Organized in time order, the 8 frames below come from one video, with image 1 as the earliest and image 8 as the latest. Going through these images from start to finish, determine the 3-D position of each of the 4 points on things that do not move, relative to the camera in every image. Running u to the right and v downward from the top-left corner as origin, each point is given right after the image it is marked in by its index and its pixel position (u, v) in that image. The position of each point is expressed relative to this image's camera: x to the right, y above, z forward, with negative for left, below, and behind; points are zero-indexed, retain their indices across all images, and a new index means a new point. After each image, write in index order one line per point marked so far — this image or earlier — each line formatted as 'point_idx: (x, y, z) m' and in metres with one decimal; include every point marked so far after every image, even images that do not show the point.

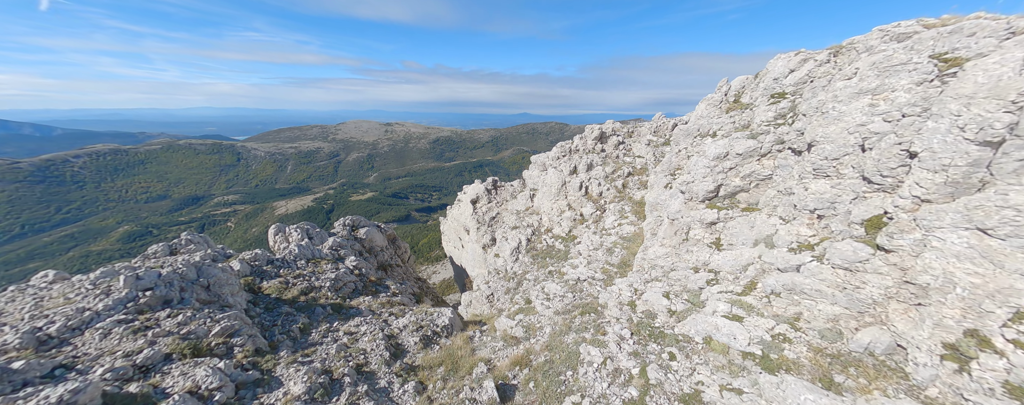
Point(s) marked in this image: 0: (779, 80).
0: (+13.8, +6.4, +19.0) m
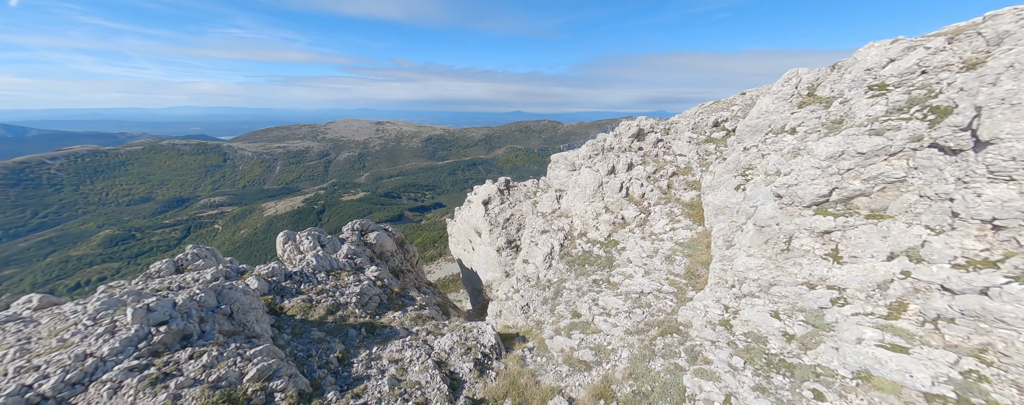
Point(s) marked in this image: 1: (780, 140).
0: (+17.0, +6.2, +17.1) m
1: (+14.2, +3.3, +19.1) m
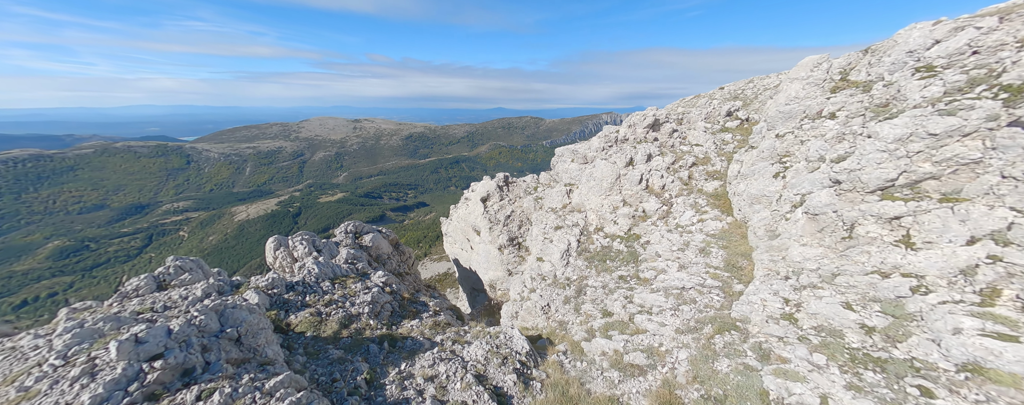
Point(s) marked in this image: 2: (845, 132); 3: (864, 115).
0: (+18.7, +6.9, +16.7) m
1: (+15.9, +4.0, +18.6) m
2: (+15.7, +3.3, +17.2) m
3: (+16.4, +4.1, +17.0) m
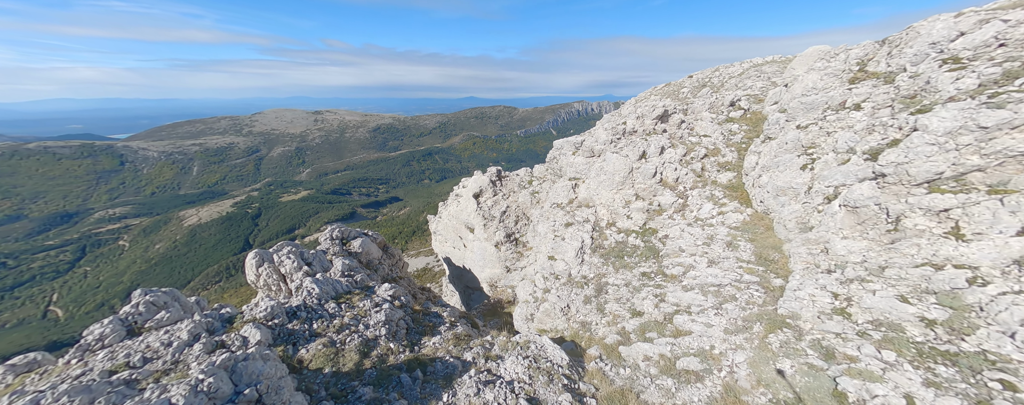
0: (+20.2, +7.5, +17.1) m
1: (+17.4, +4.4, +18.8) m
2: (+17.4, +3.8, +17.5) m
3: (+18.0, +4.6, +17.2) m
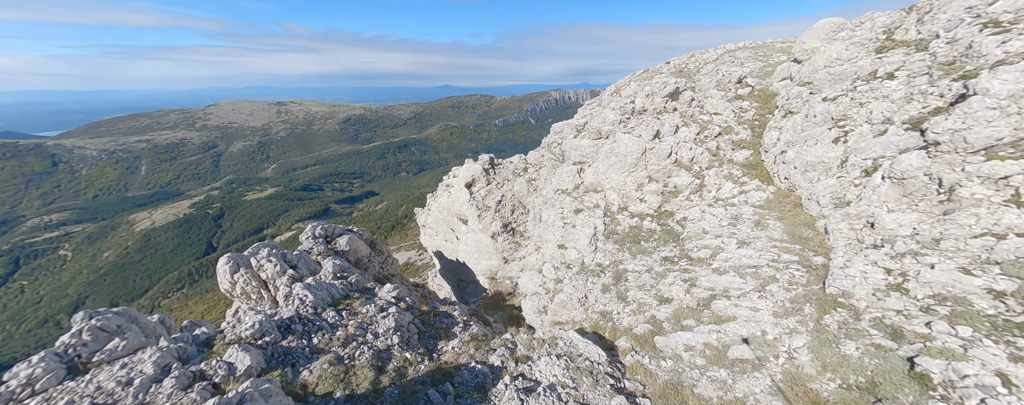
0: (+21.3, +8.9, +16.6) m
1: (+18.4, +5.8, +18.2) m
2: (+18.5, +5.1, +16.9) m
3: (+19.1, +5.9, +16.6) m
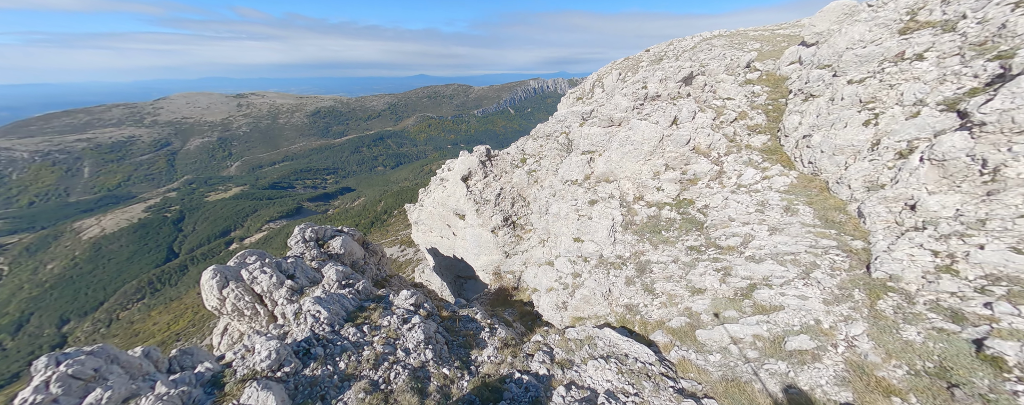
0: (+22.7, +9.9, +16.7) m
1: (+19.8, +6.7, +18.2) m
2: (+20.0, +6.0, +16.9) m
3: (+20.6, +6.8, +16.7) m
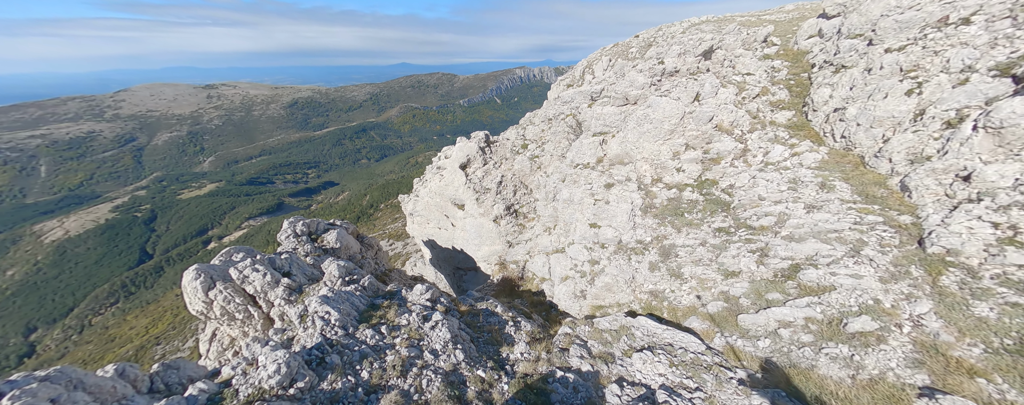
0: (+23.7, +11.2, +16.0) m
1: (+20.8, +8.0, +17.3) m
2: (+21.2, +7.3, +16.1) m
3: (+21.8, +8.1, +15.9) m
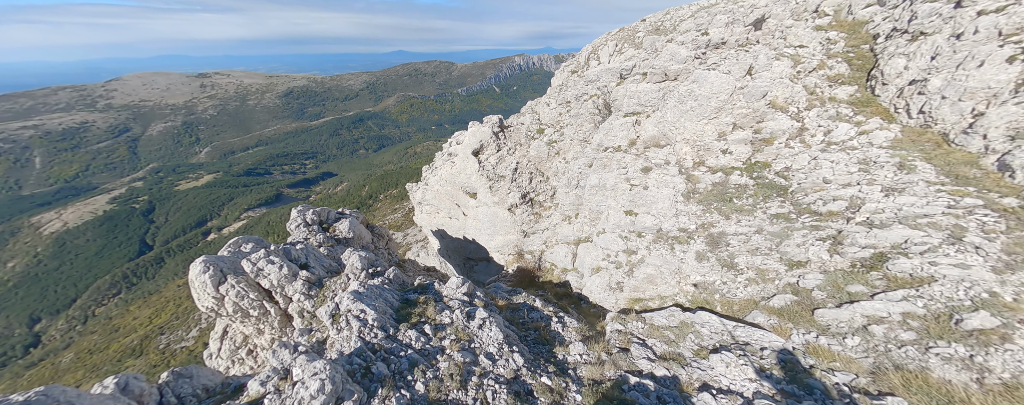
0: (+25.8, +12.0, +13.9) m
1: (+22.9, +8.9, +15.3) m
2: (+23.3, +8.1, +14.0) m
3: (+23.9, +8.9, +13.8) m
